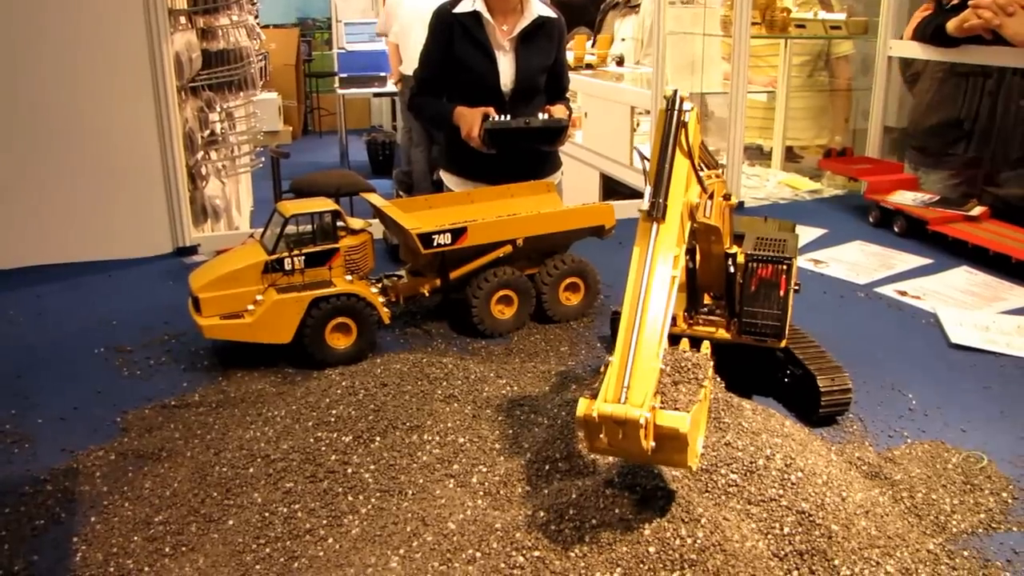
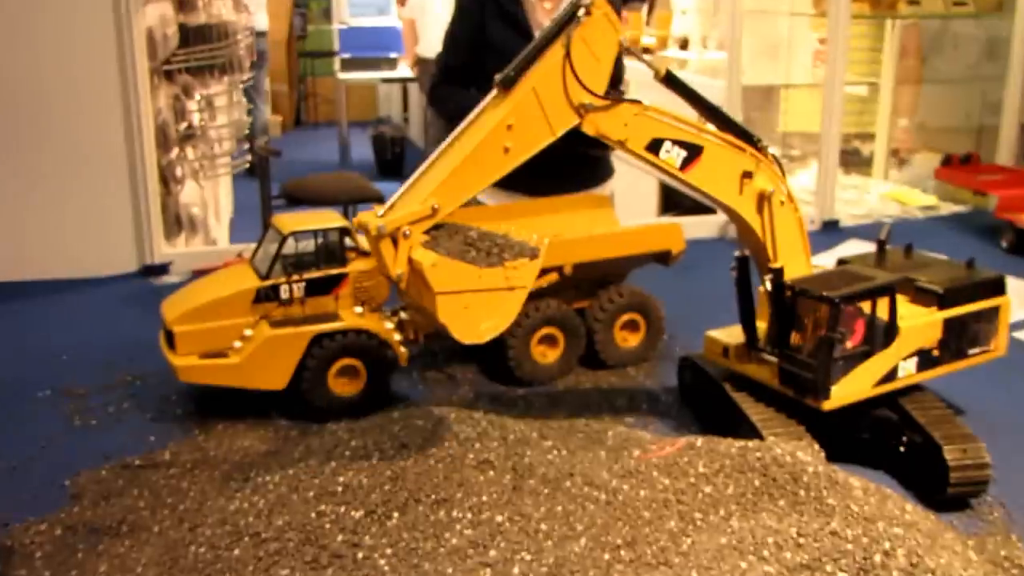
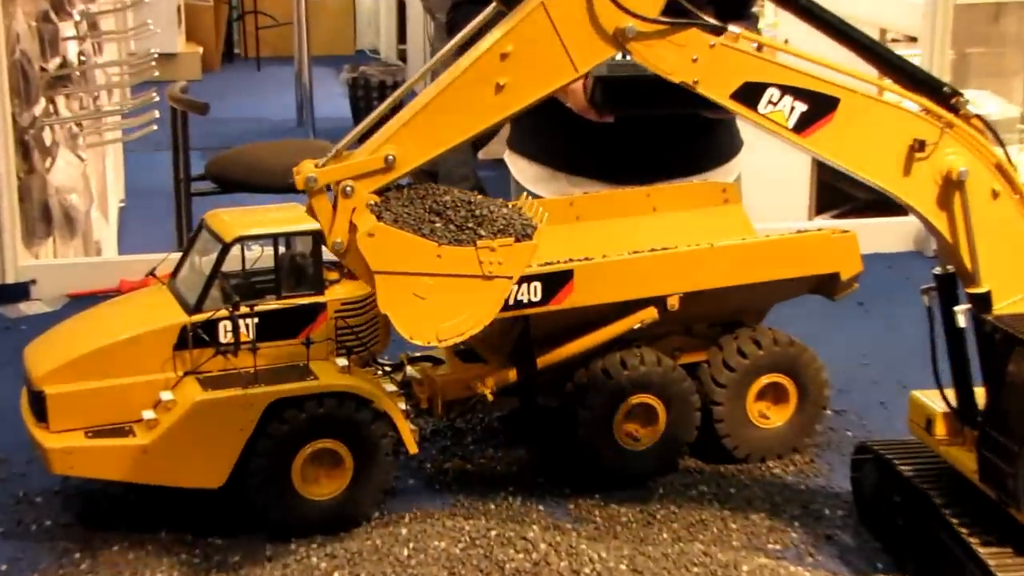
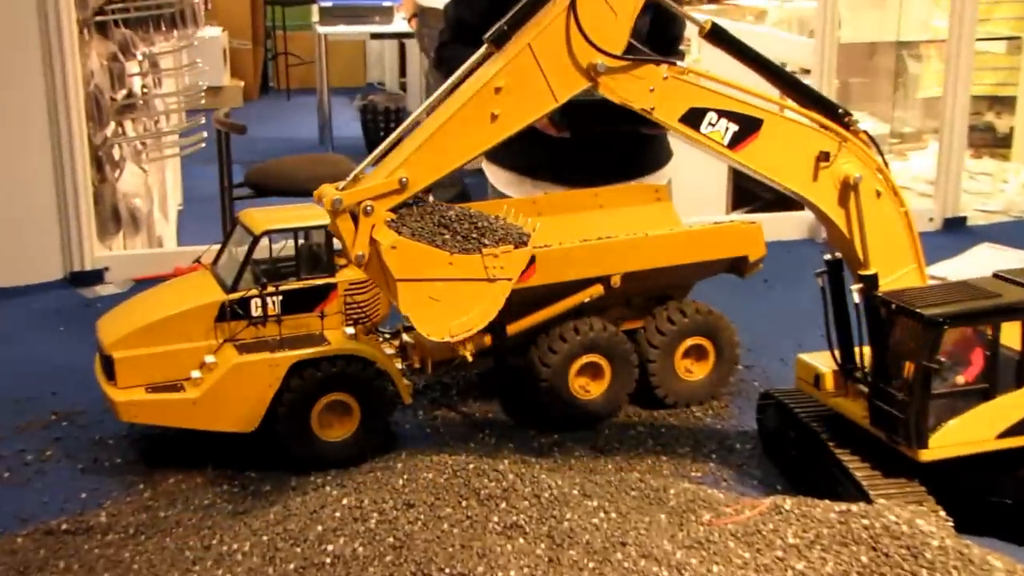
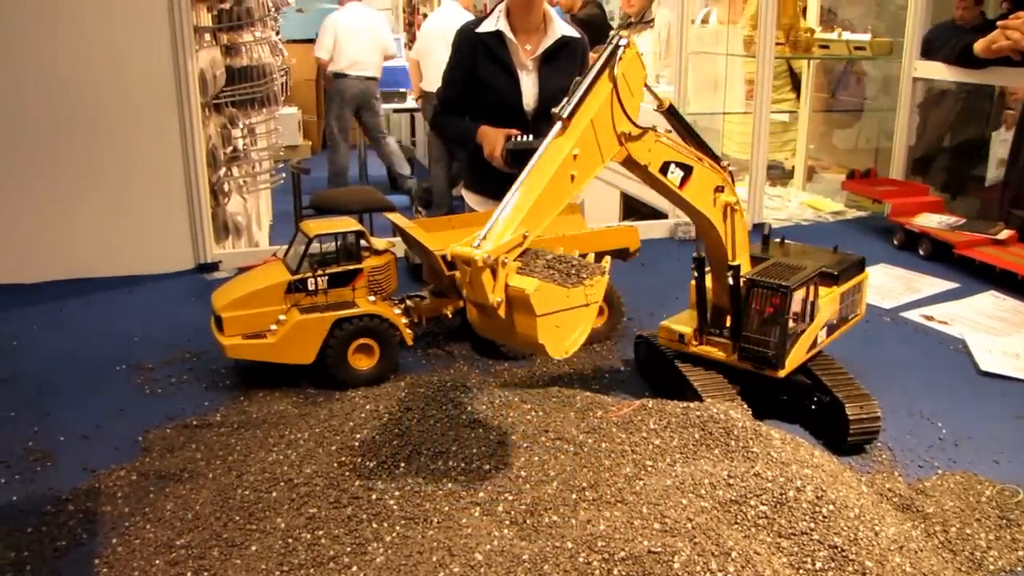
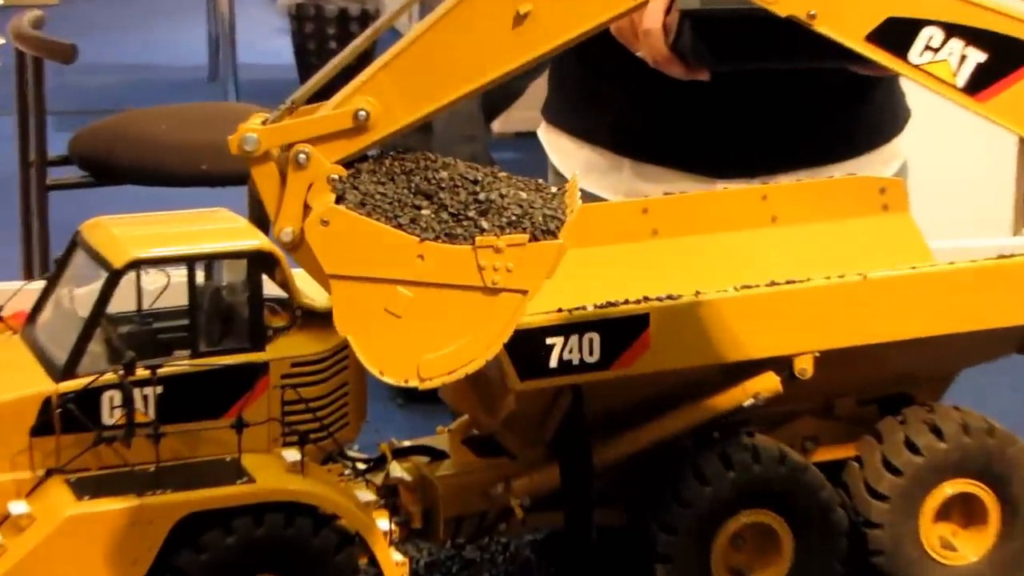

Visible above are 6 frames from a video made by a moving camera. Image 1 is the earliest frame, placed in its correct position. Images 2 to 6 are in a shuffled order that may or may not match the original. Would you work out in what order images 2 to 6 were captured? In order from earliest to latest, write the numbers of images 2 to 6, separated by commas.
5, 2, 4, 3, 6
